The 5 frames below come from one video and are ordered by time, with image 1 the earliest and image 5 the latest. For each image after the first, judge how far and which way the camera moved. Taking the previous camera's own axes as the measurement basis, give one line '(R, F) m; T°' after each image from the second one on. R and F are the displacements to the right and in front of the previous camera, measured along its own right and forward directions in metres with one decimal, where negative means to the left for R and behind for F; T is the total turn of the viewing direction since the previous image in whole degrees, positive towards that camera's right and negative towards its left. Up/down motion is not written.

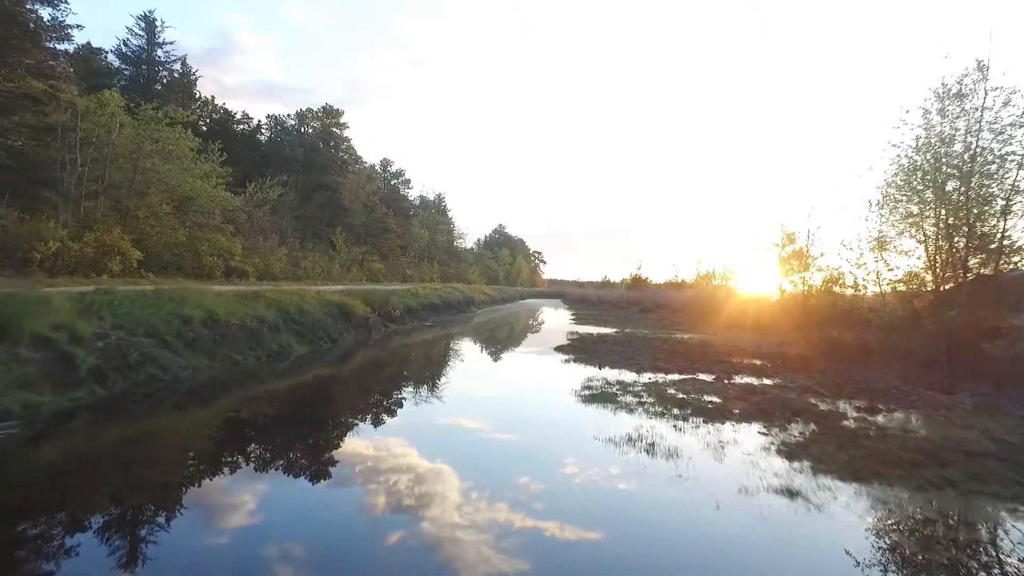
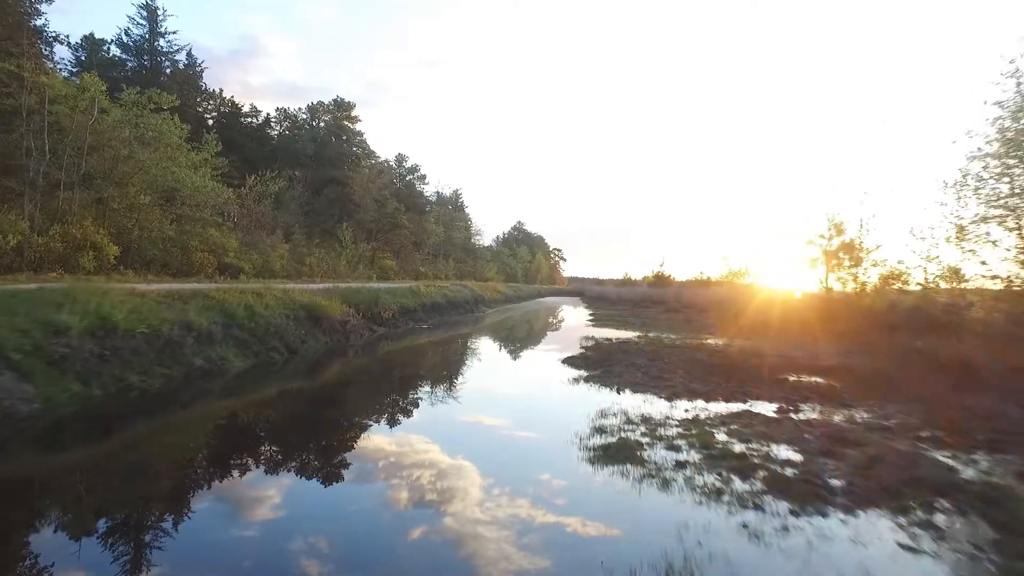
(+0.1, +0.4) m; -2°
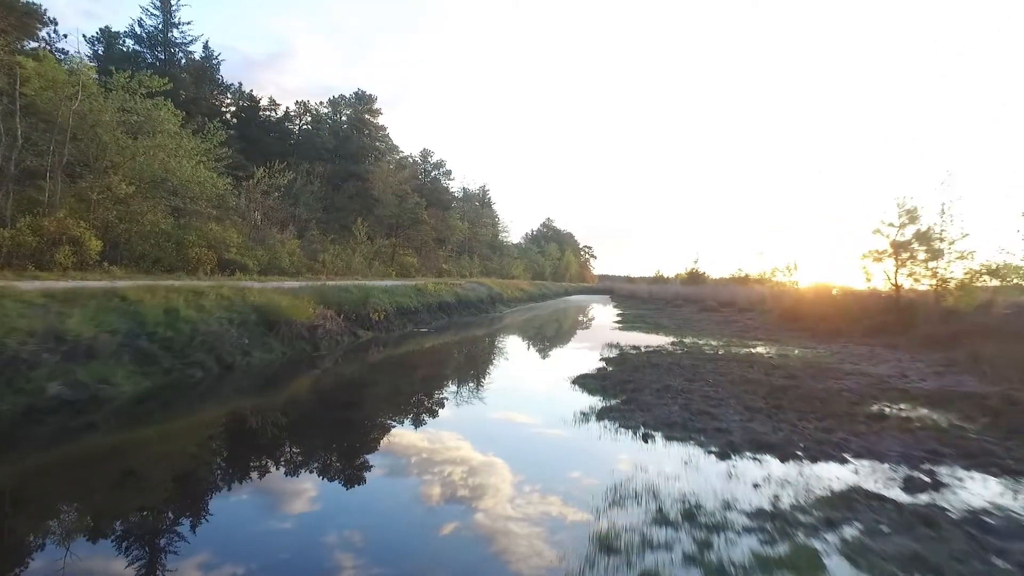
(+0.1, +0.4) m; -3°
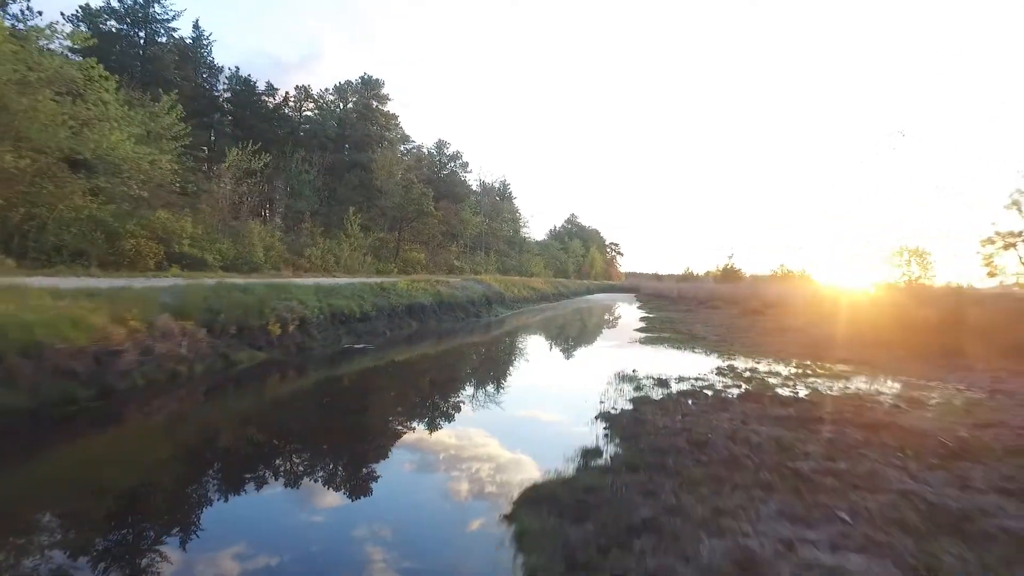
(+0.2, +0.8) m; -2°
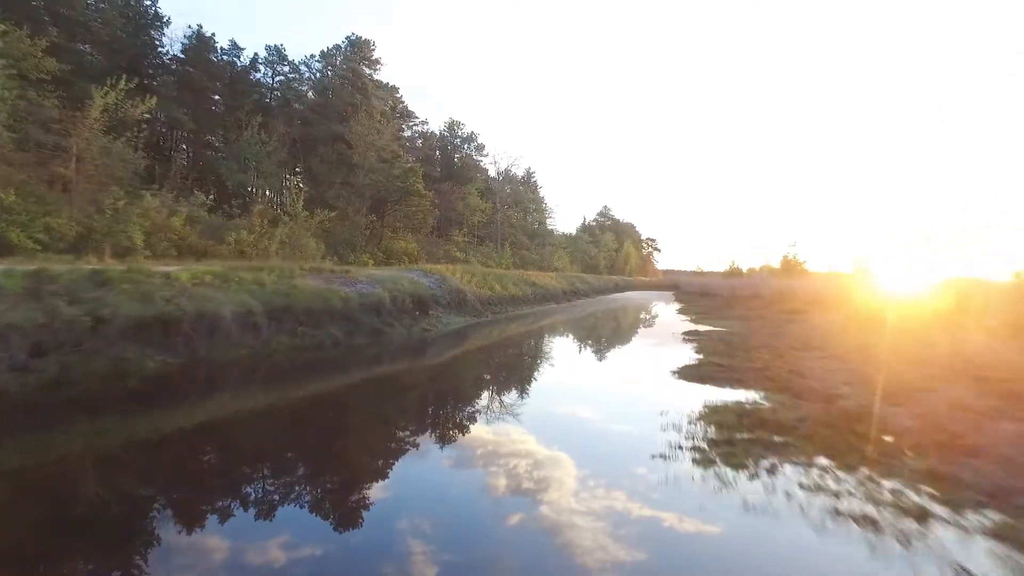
(+0.3, +1.5) m; -3°
